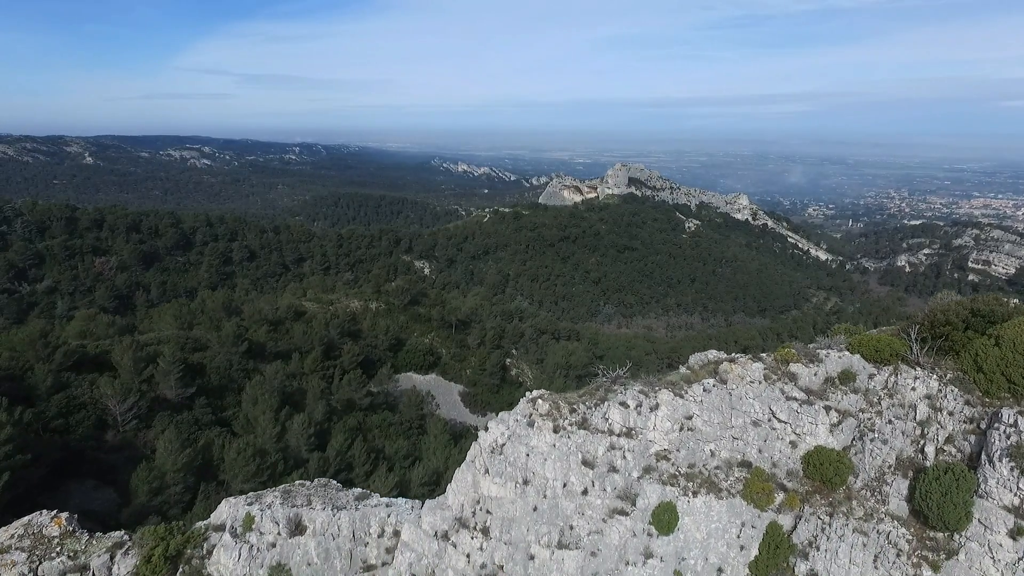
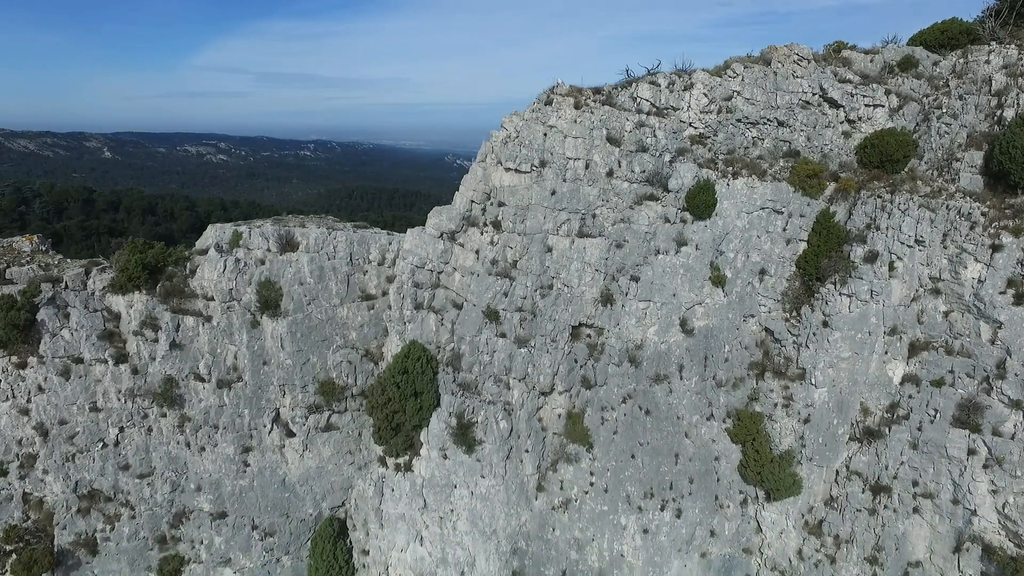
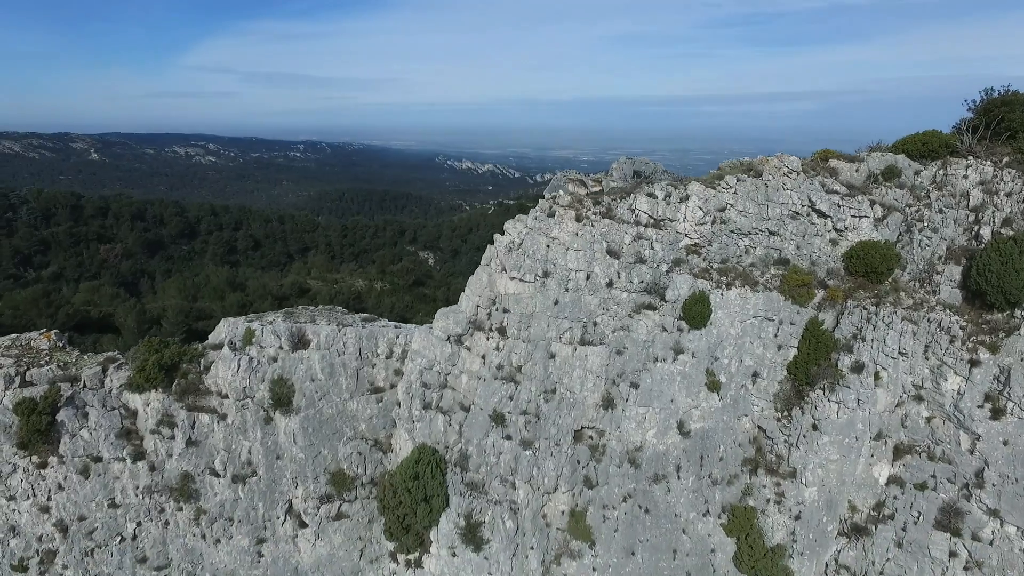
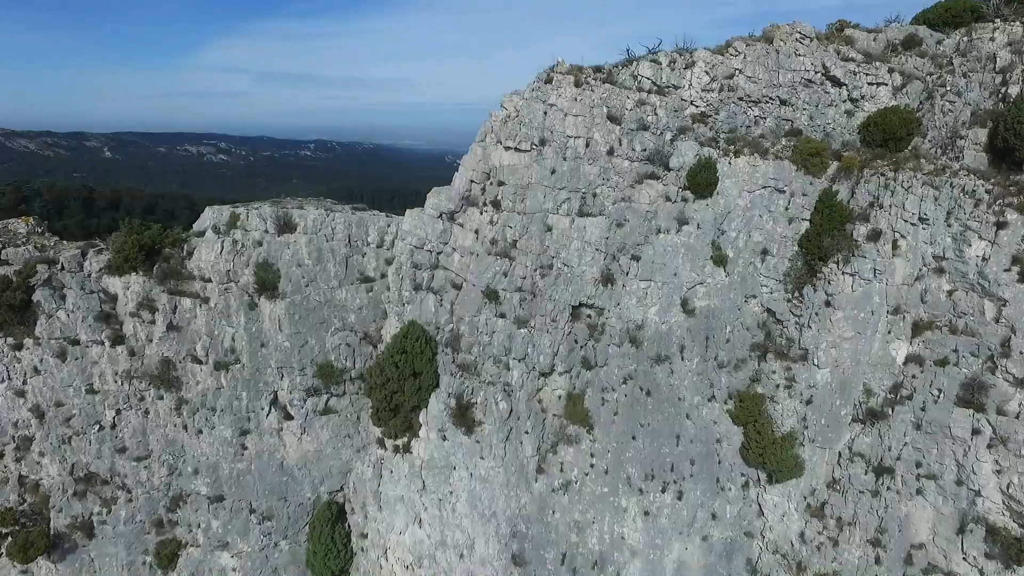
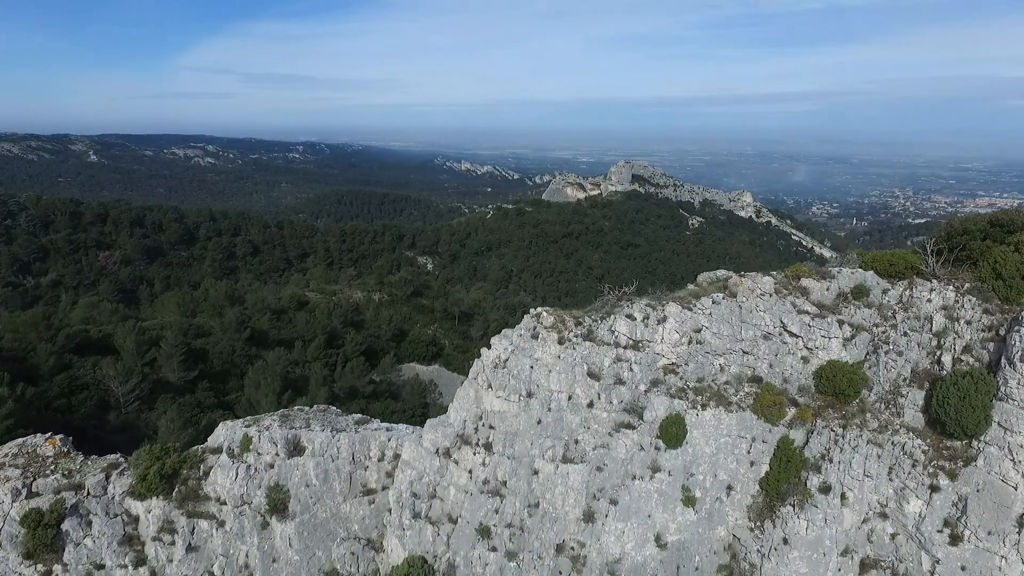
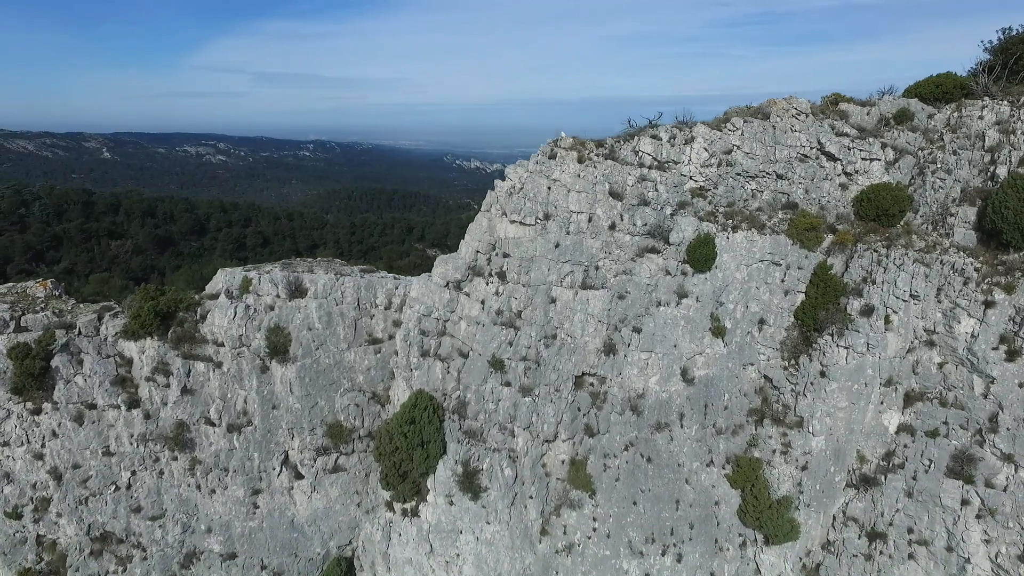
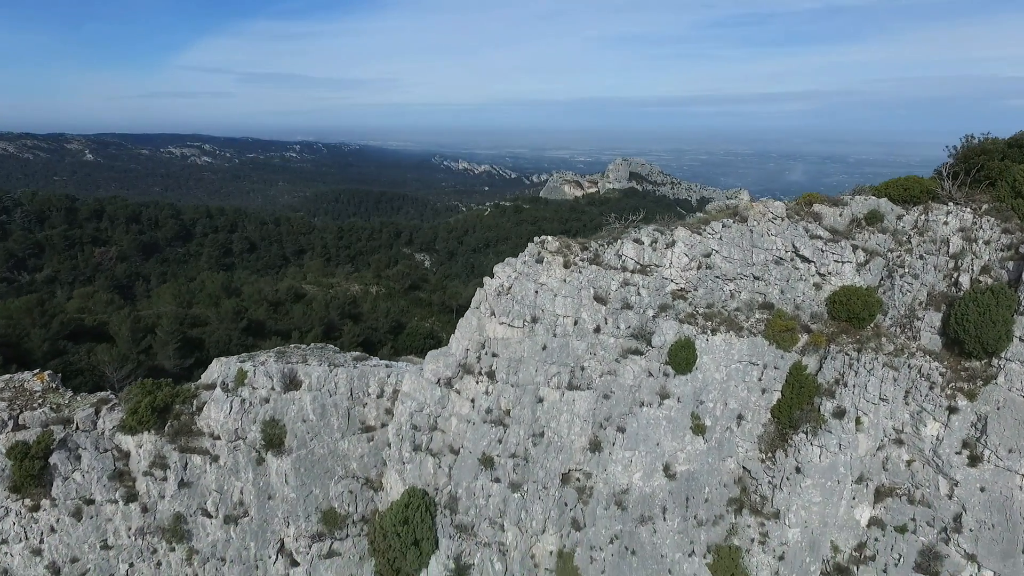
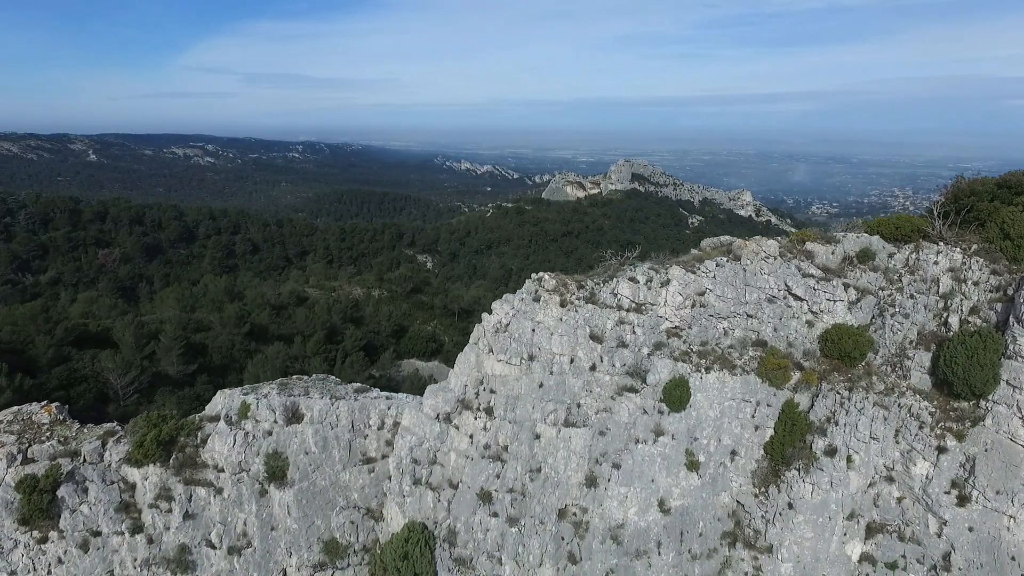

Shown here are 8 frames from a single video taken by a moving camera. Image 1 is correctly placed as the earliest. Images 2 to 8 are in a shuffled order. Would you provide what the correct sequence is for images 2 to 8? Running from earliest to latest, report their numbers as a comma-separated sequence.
5, 8, 7, 3, 6, 2, 4
